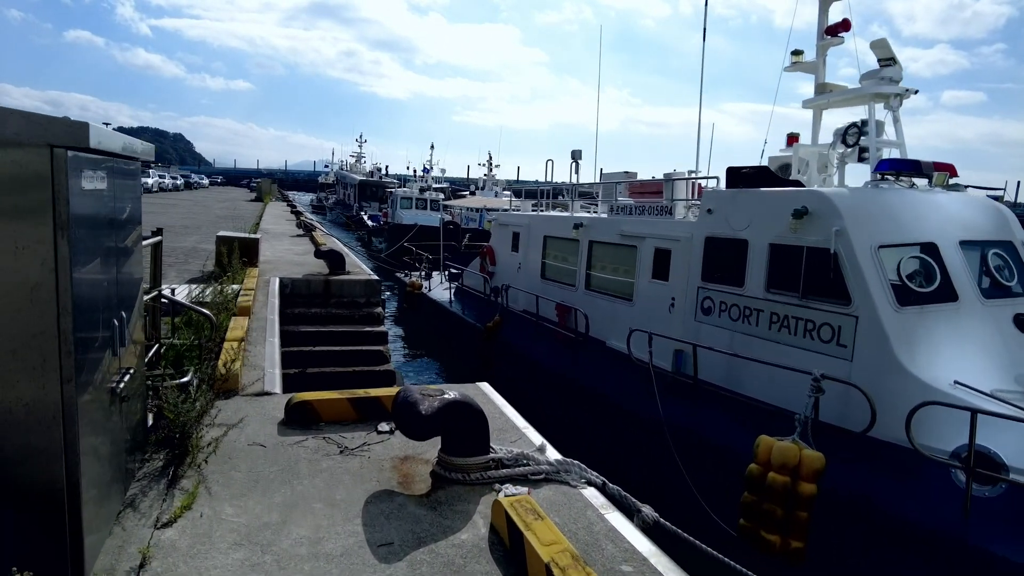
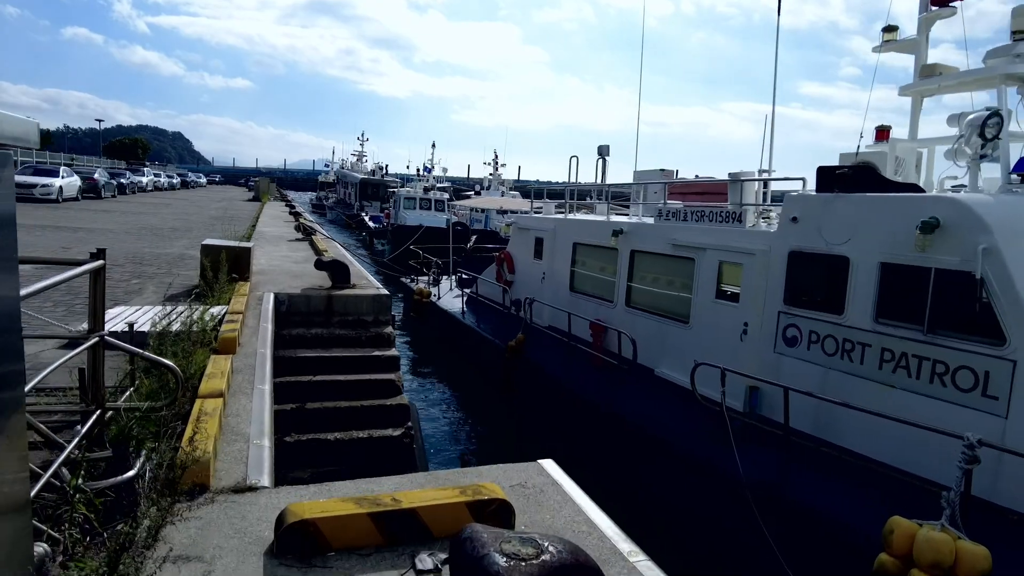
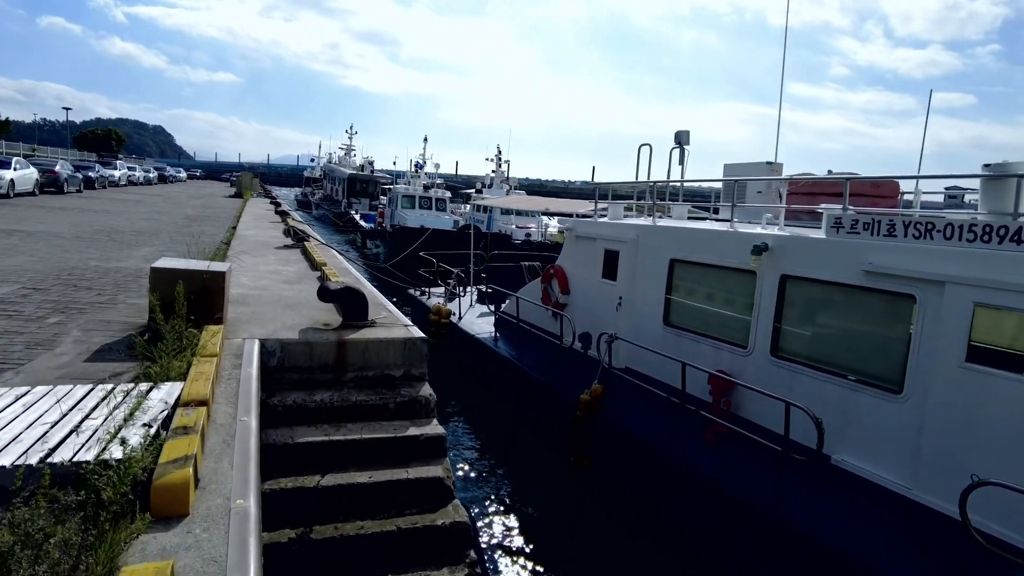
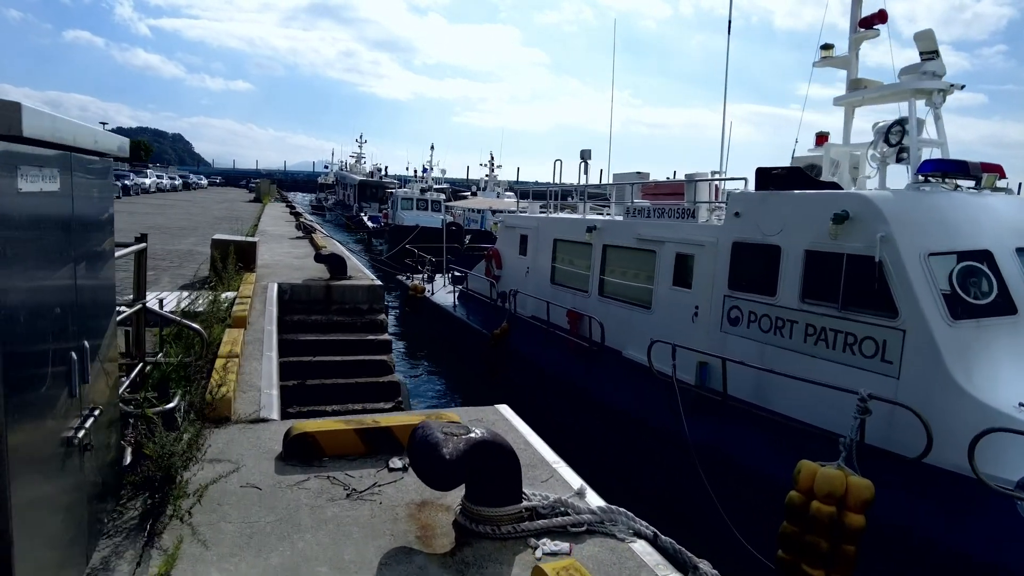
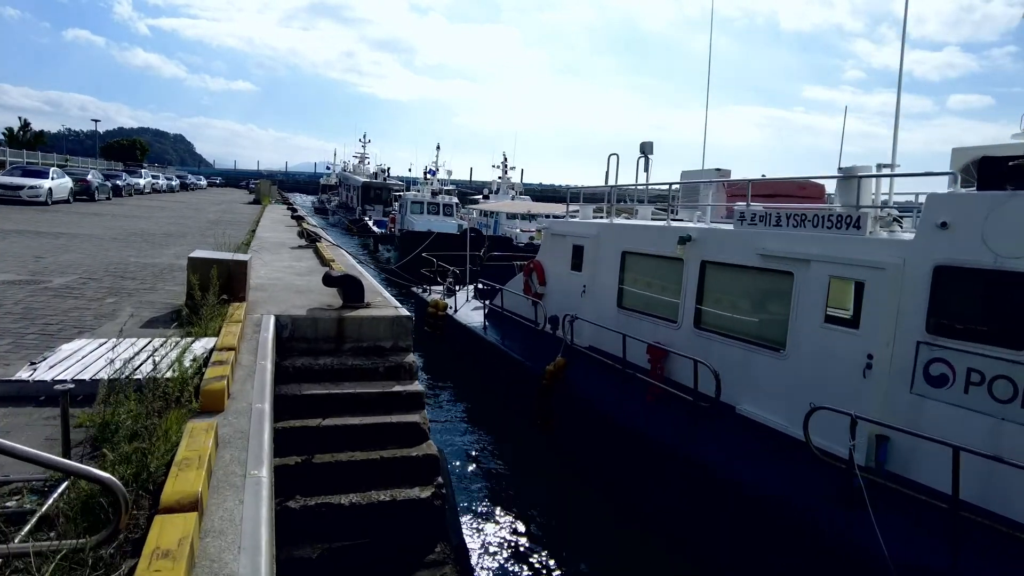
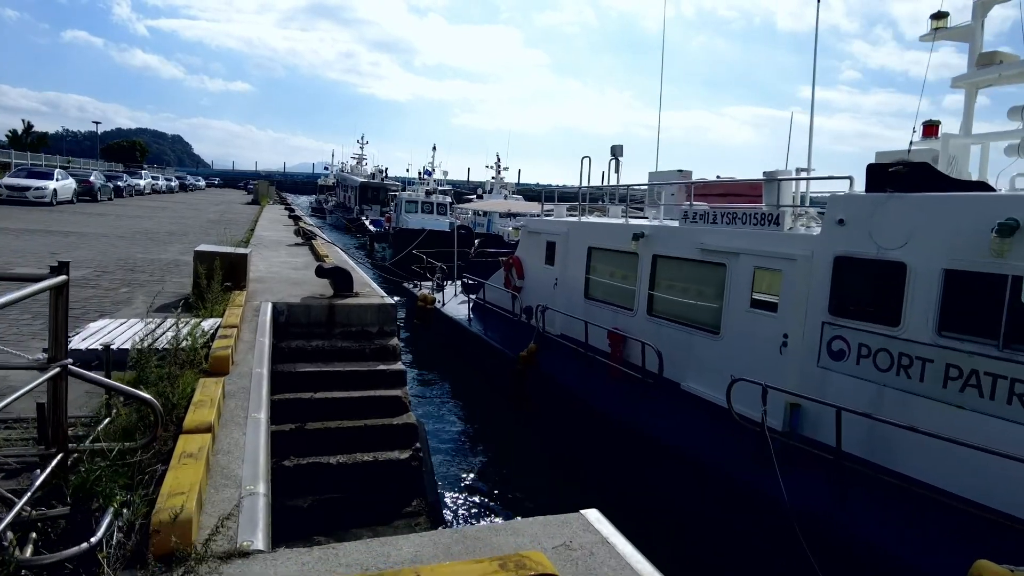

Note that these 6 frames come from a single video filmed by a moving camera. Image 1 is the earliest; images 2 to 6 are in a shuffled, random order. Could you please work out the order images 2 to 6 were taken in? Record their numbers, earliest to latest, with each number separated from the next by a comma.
4, 2, 6, 5, 3
